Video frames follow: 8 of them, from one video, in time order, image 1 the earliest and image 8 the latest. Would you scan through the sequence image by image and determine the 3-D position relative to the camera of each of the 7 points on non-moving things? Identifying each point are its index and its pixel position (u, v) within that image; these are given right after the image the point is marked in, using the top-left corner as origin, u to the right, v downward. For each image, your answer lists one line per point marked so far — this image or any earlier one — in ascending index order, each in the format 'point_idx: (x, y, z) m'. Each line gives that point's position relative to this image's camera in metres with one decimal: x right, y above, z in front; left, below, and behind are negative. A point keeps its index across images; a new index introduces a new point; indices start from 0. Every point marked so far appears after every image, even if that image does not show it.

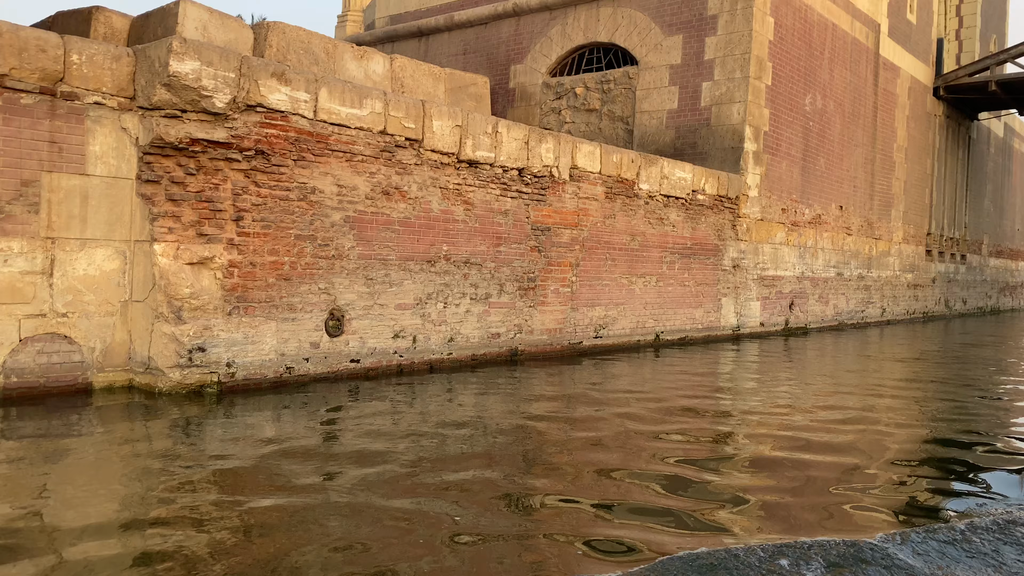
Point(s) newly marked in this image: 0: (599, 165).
0: (+0.9, +1.3, +9.2) m
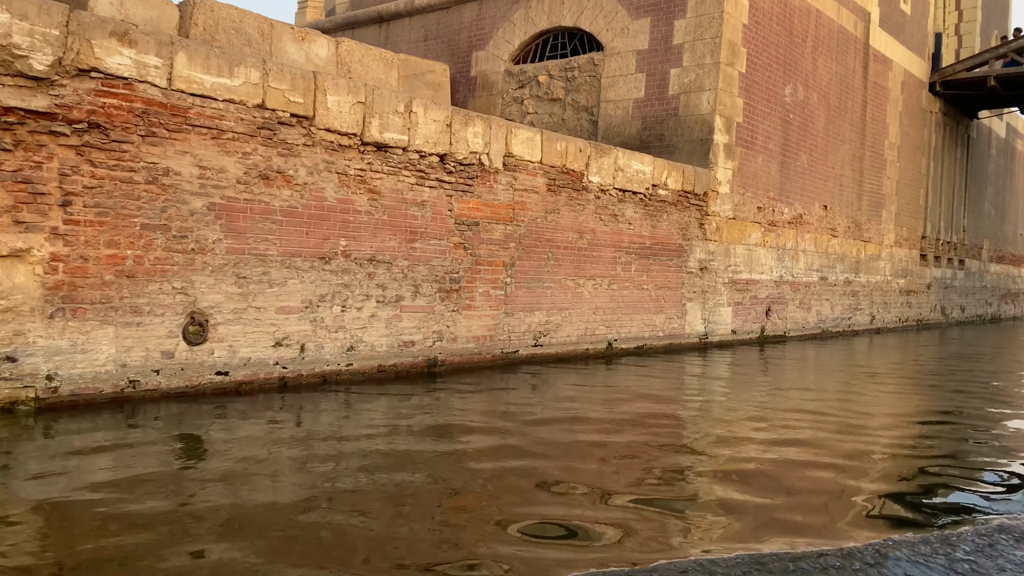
0: (+0.3, +1.3, +8.2) m
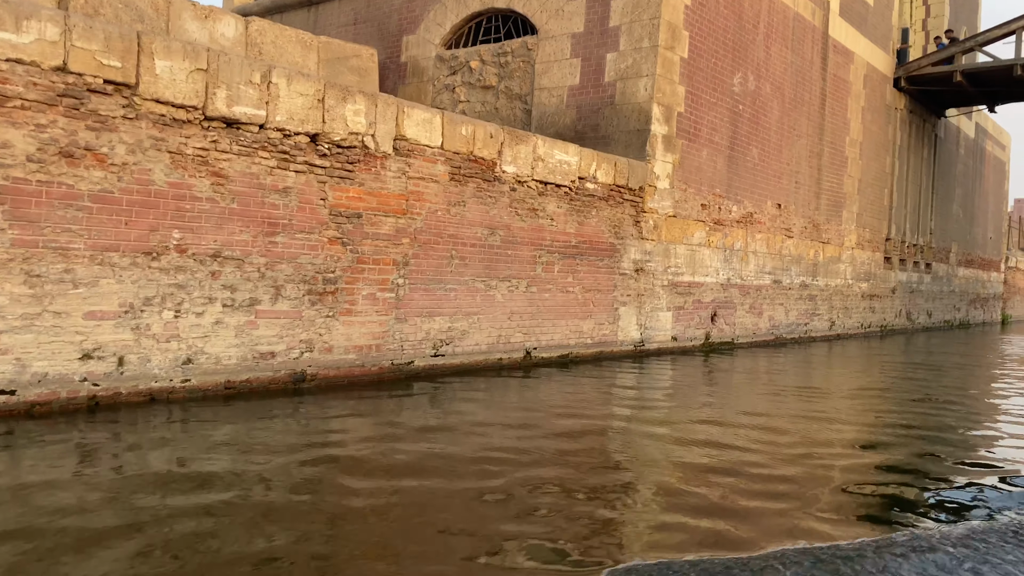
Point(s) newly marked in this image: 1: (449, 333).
0: (-0.6, +1.3, +7.2) m
1: (-0.5, -0.4, +7.5) m
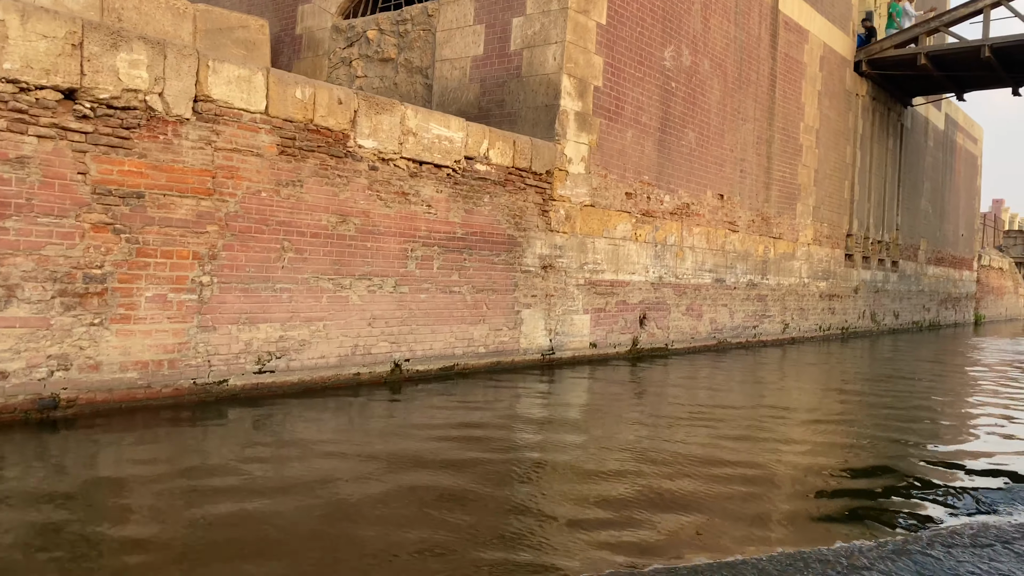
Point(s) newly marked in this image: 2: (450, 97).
0: (-1.7, +1.3, +5.8) m
1: (-1.6, -0.4, +6.1) m
2: (-0.7, +2.1, +9.6) m
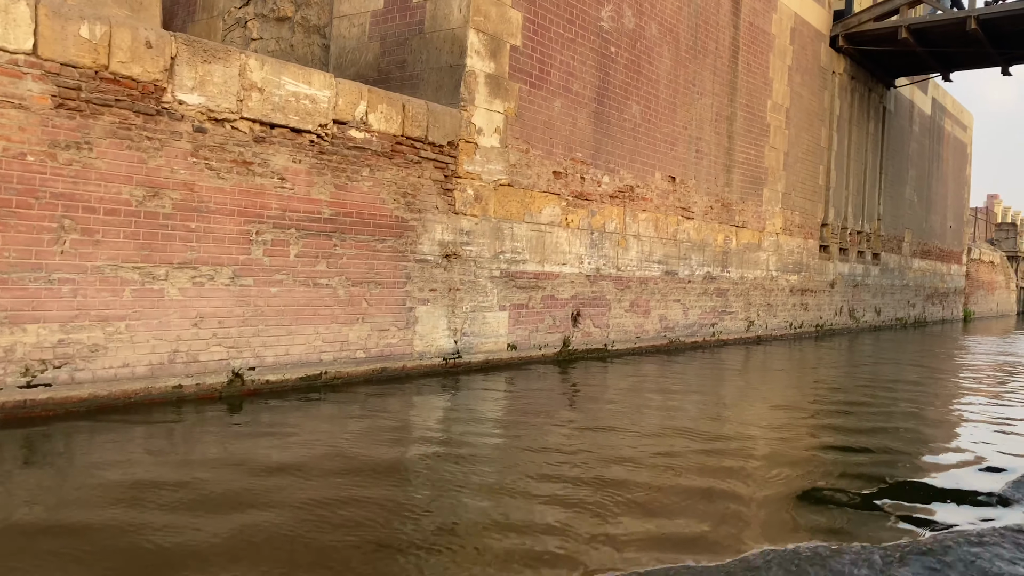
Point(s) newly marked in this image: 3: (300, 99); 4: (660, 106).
0: (-2.6, +1.3, +4.5) m
1: (-2.5, -0.3, +4.8) m
2: (-1.6, +2.2, +8.3) m
3: (-1.5, +1.3, +6.0) m
4: (+1.8, +2.2, +10.2) m
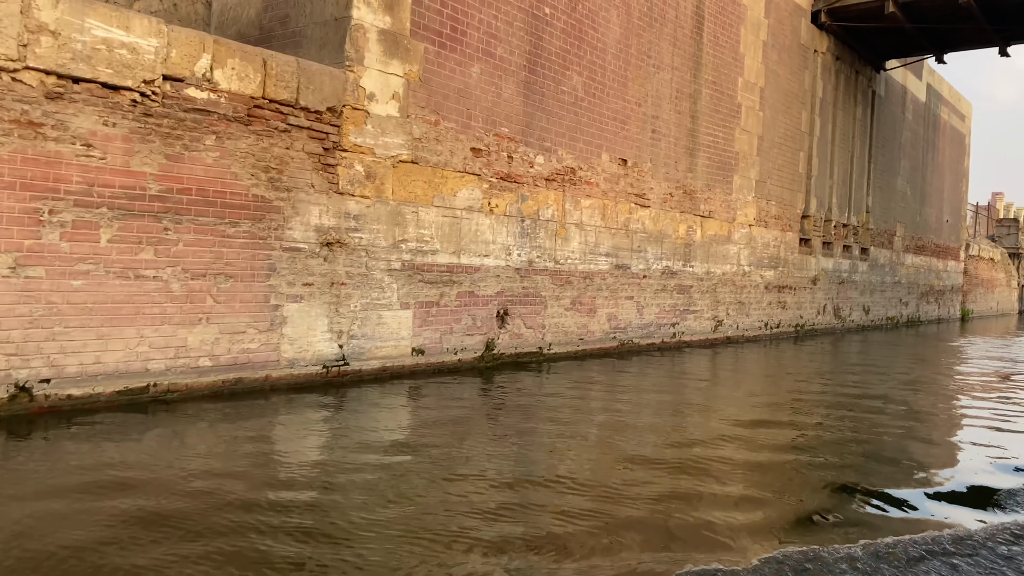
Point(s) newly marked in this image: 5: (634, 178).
0: (-3.4, +1.4, +3.4) m
1: (-3.3, -0.3, +3.6) m
2: (-2.4, +2.3, +7.1) m
3: (-2.3, +1.4, +4.9) m
4: (+1.0, +2.2, +9.1) m
5: (+1.4, +1.2, +9.6) m
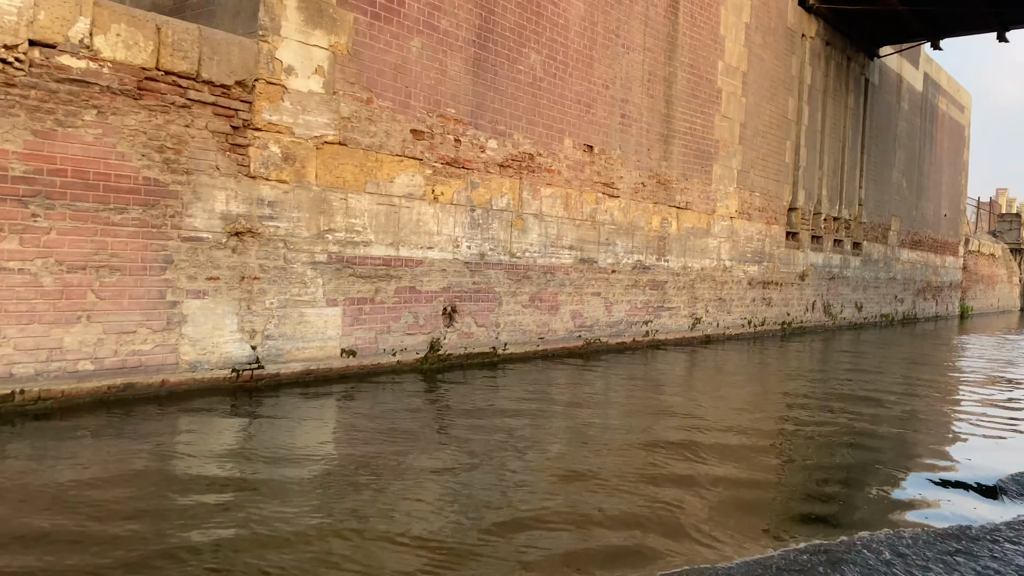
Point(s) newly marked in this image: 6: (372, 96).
0: (-3.8, +1.4, +2.8) m
1: (-3.7, -0.3, +3.0) m
2: (-2.8, +2.3, +6.5) m
3: (-2.7, +1.4, +4.2) m
4: (+0.6, +2.3, +8.4) m
5: (+1.0, +1.3, +9.0) m
6: (-1.1, +1.4, +6.4) m
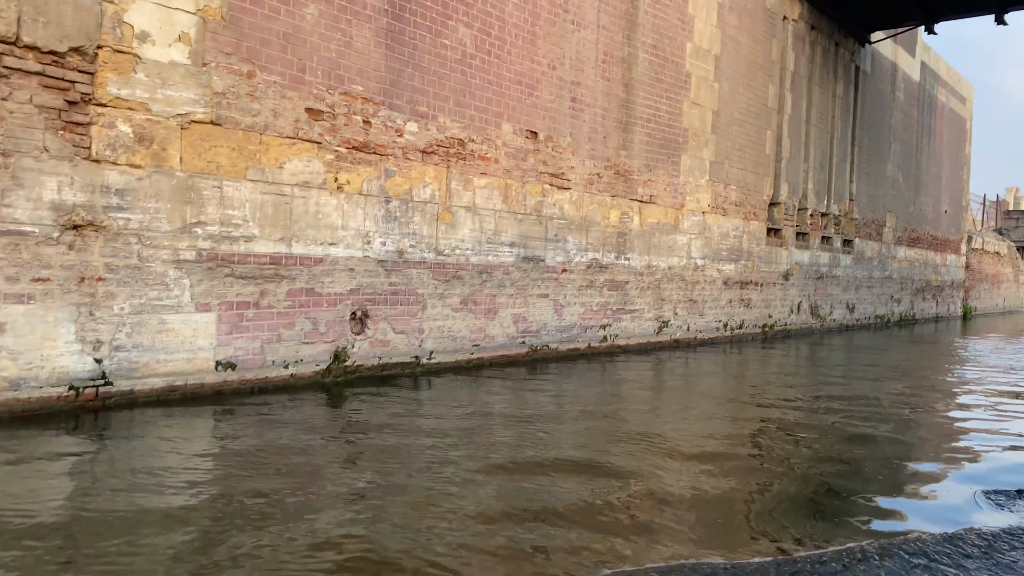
0: (-4.5, +1.4, +2.0) m
1: (-4.4, -0.3, +2.2) m
2: (-3.4, +2.3, +5.7) m
3: (-3.3, +1.4, +3.4) m
4: (0.0, +2.3, +7.6) m
5: (+0.4, +1.3, +8.1) m
6: (-1.7, +1.4, +5.5) m
